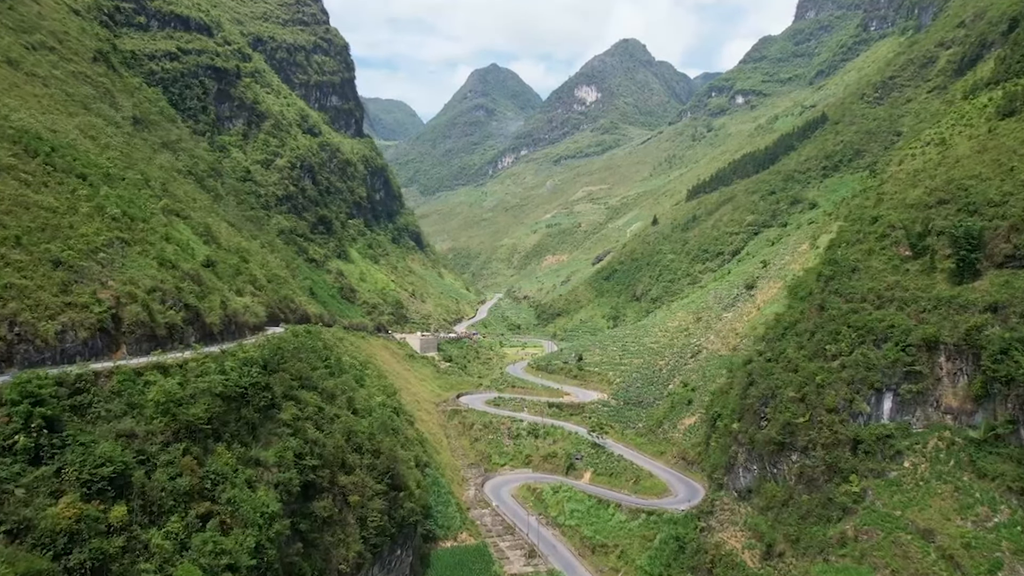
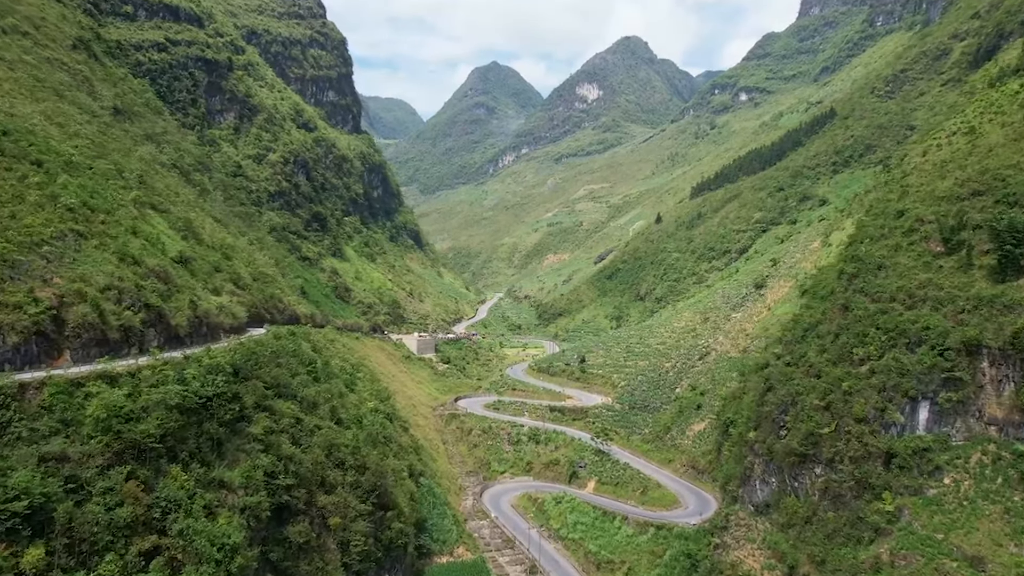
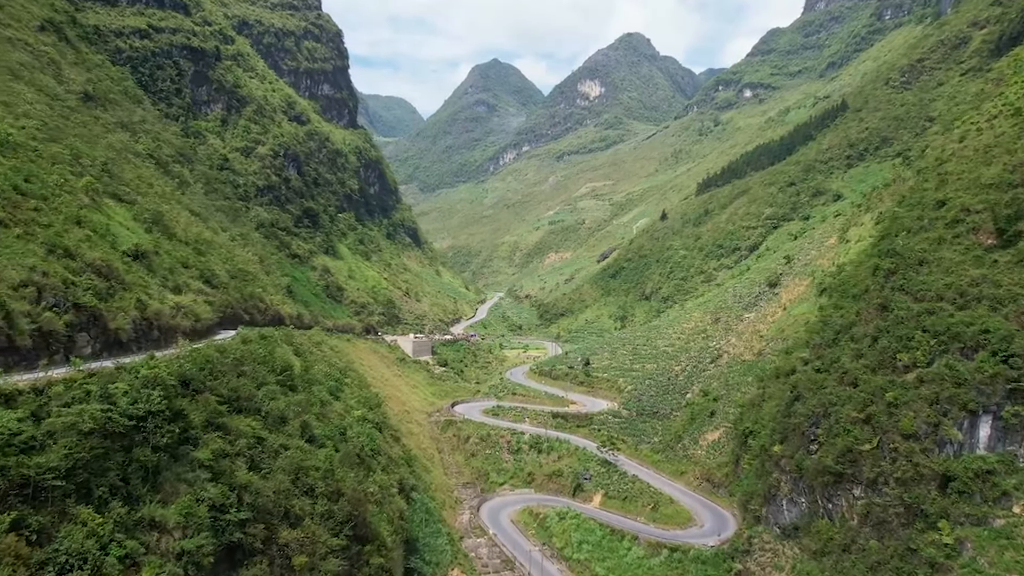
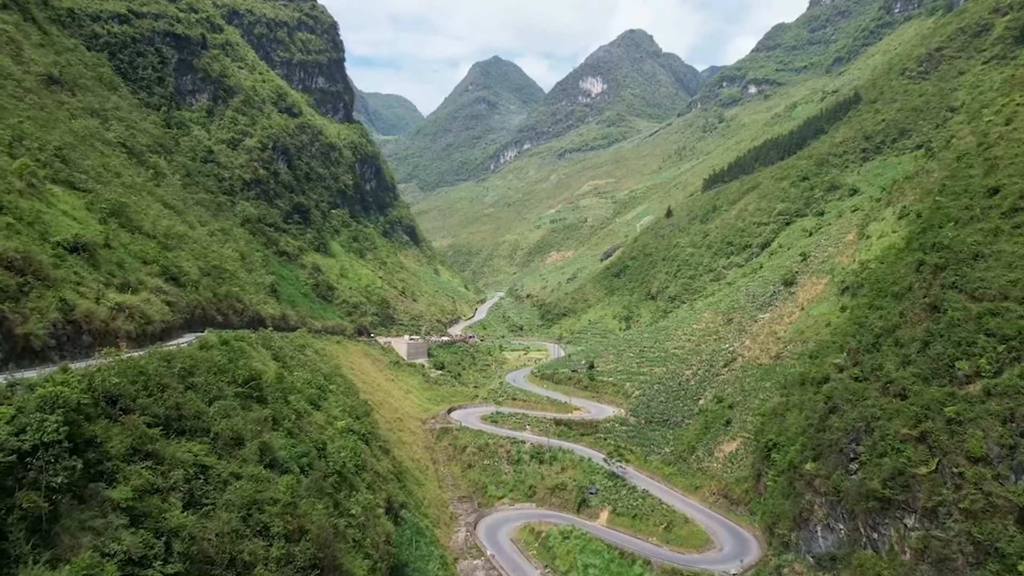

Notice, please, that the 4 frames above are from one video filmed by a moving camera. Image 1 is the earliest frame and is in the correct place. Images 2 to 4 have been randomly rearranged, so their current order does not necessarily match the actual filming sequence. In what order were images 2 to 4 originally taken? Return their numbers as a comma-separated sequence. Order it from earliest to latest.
2, 3, 4
